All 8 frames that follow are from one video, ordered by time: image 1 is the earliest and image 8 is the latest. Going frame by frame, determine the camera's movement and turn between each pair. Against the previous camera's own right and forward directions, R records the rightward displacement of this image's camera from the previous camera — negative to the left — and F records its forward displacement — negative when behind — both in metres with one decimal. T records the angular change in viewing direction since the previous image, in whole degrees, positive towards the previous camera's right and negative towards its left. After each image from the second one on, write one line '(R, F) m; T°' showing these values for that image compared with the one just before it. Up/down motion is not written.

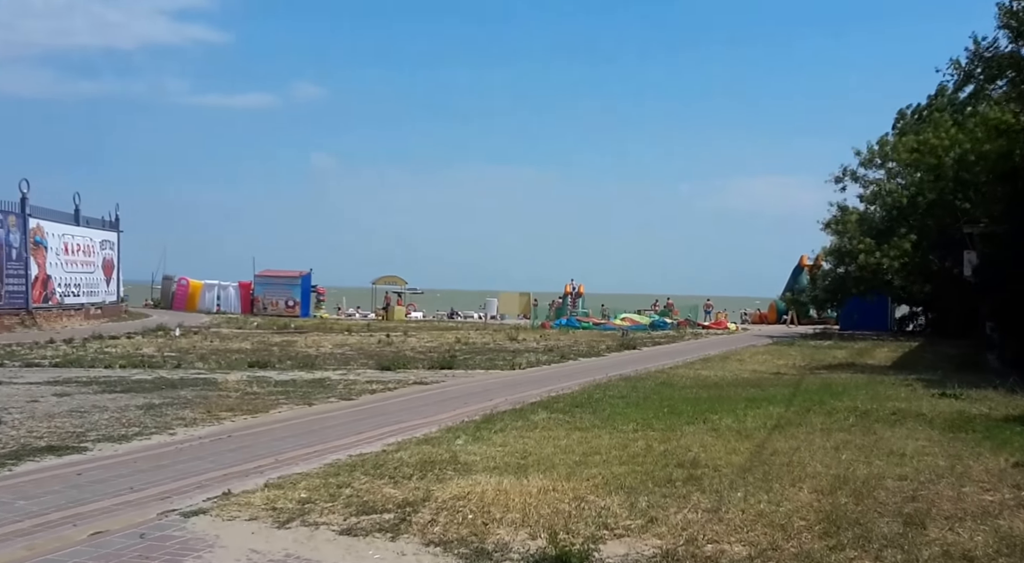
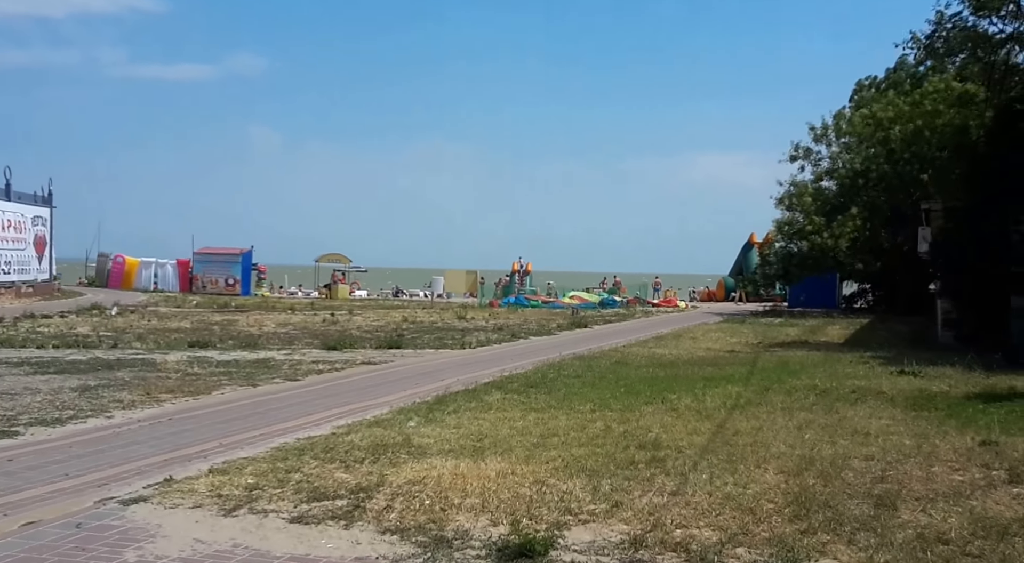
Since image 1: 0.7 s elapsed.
(-0.1, +0.5) m; +3°
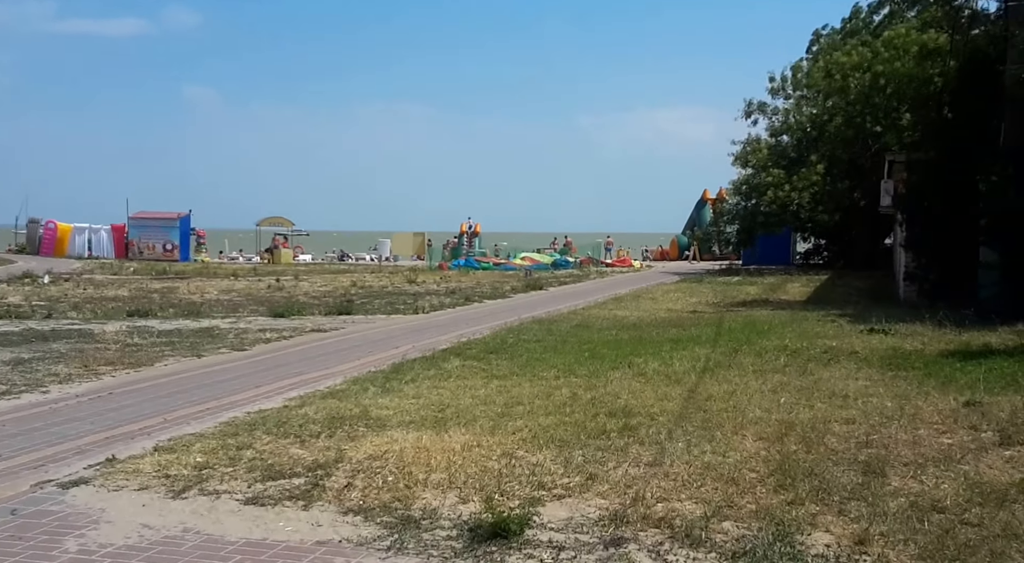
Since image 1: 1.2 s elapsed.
(-0.2, +0.6) m; +3°
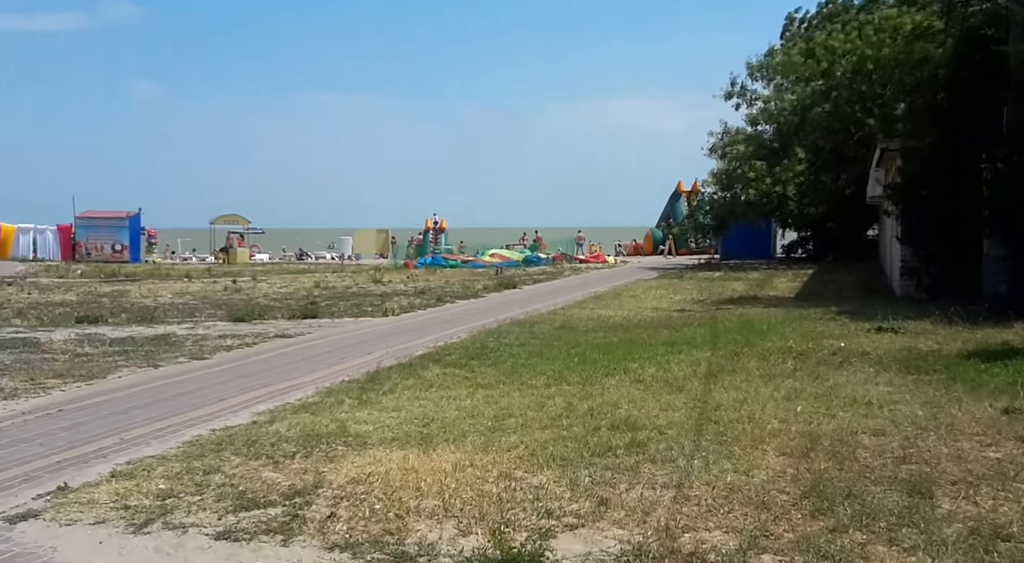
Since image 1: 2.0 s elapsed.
(-0.3, +1.1) m; +2°
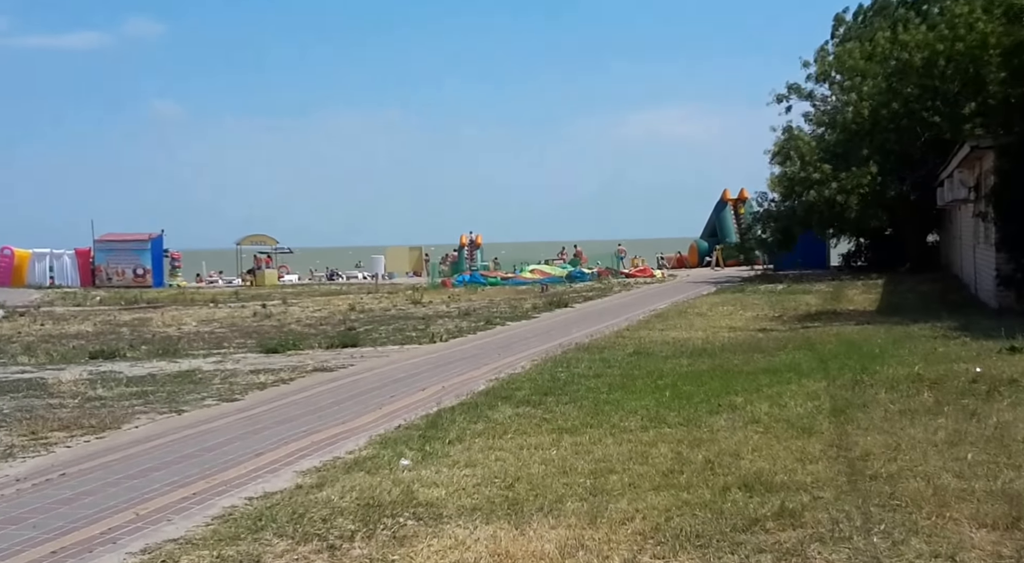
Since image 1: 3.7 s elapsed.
(-0.6, +2.1) m; -1°
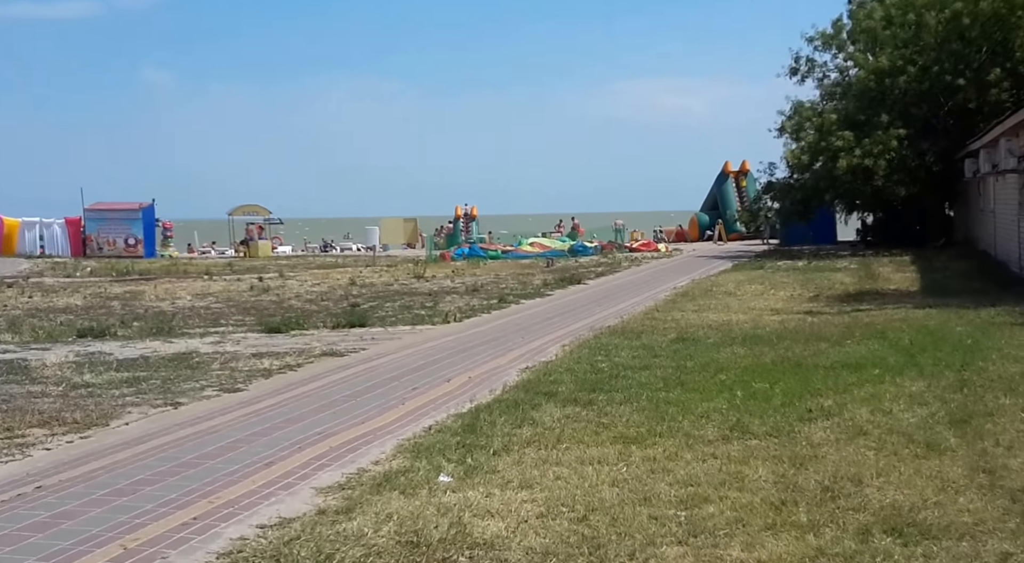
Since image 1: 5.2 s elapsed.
(-0.7, +1.8) m; +1°
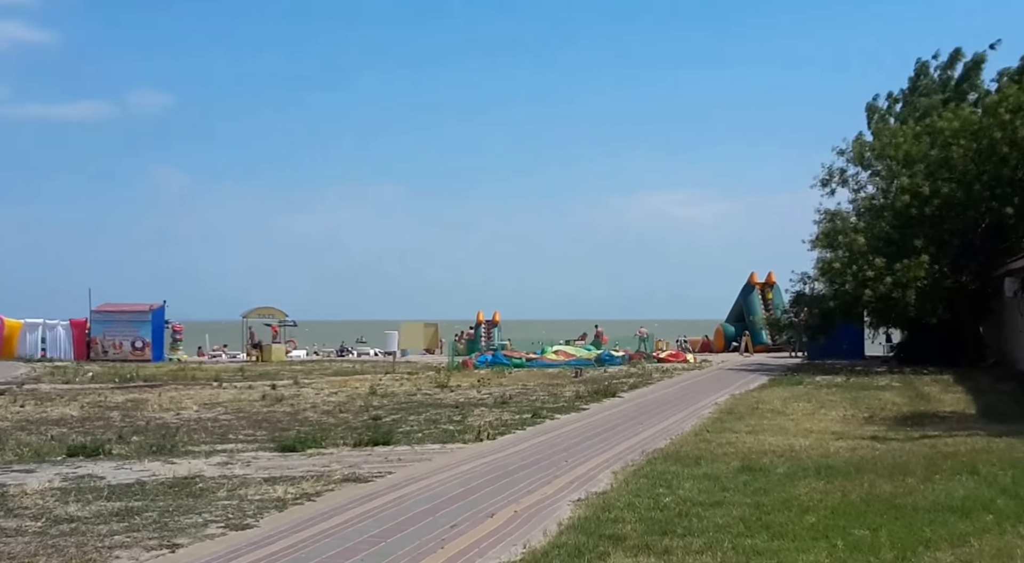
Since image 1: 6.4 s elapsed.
(-0.5, +1.4) m; 0°
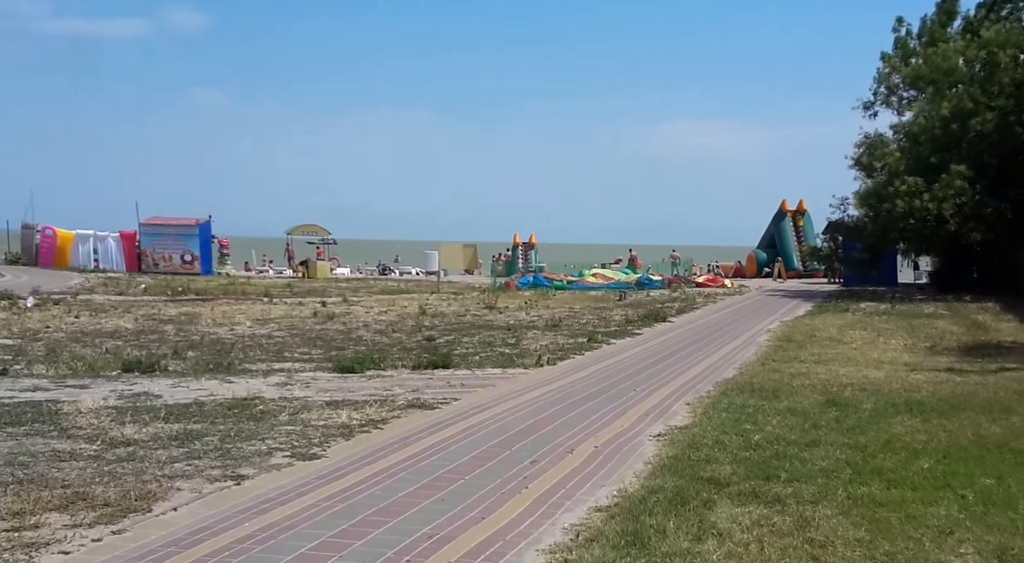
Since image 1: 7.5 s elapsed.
(-0.7, +0.8) m; -1°
